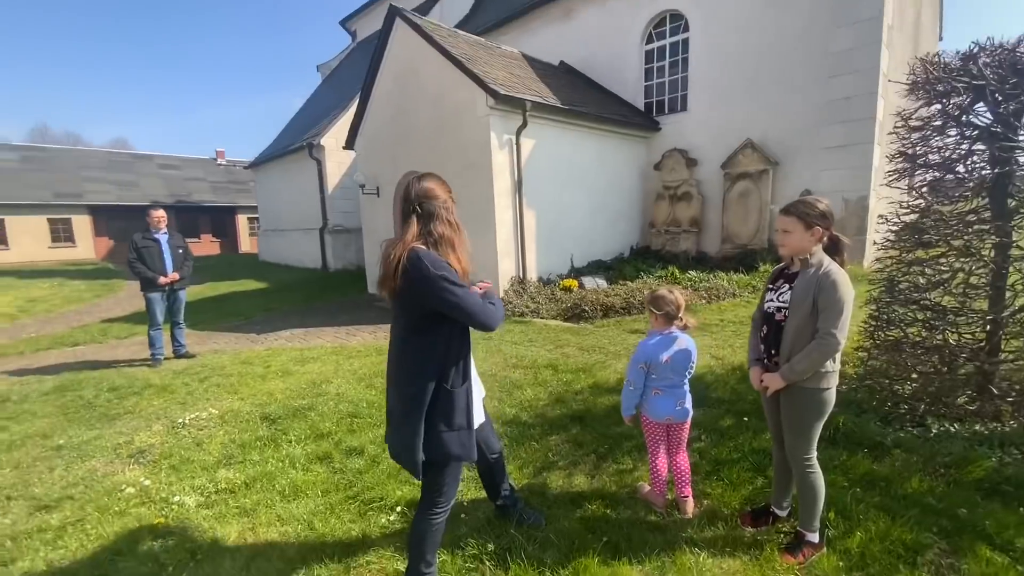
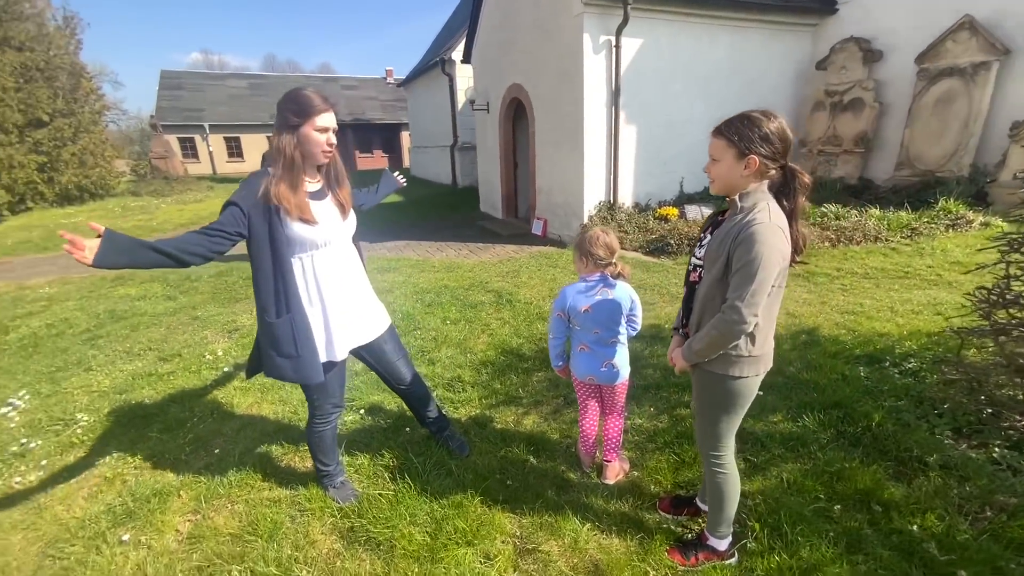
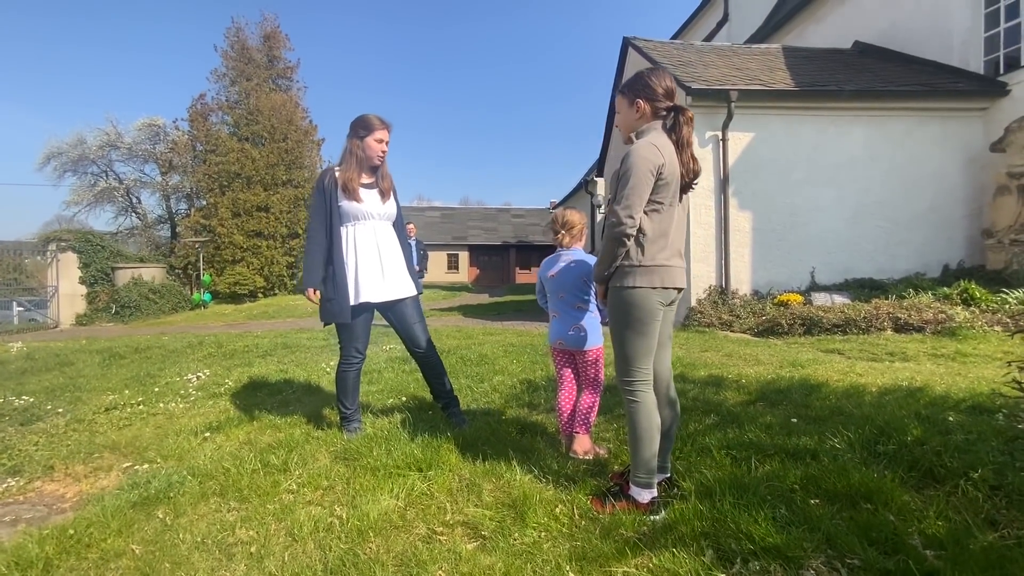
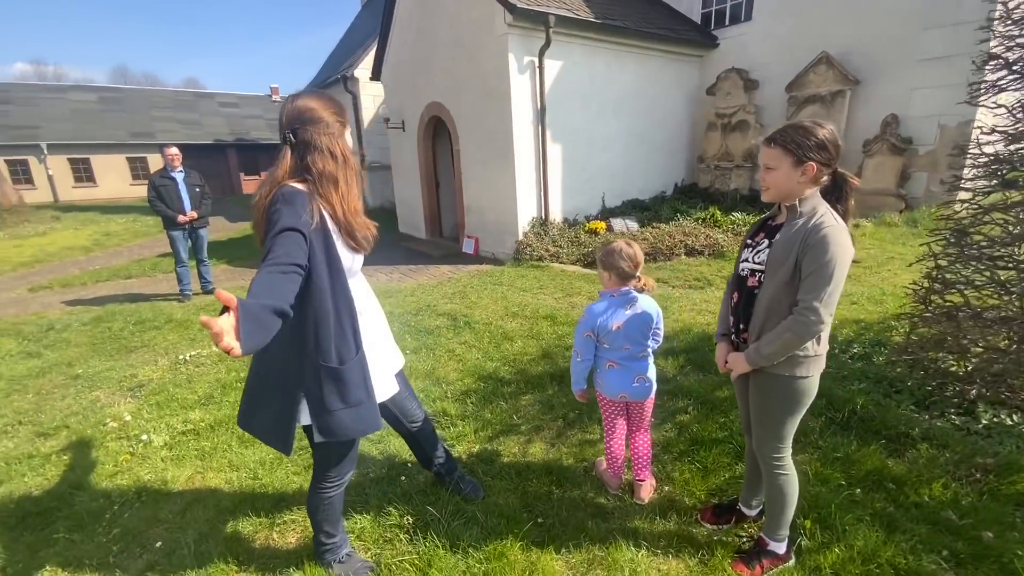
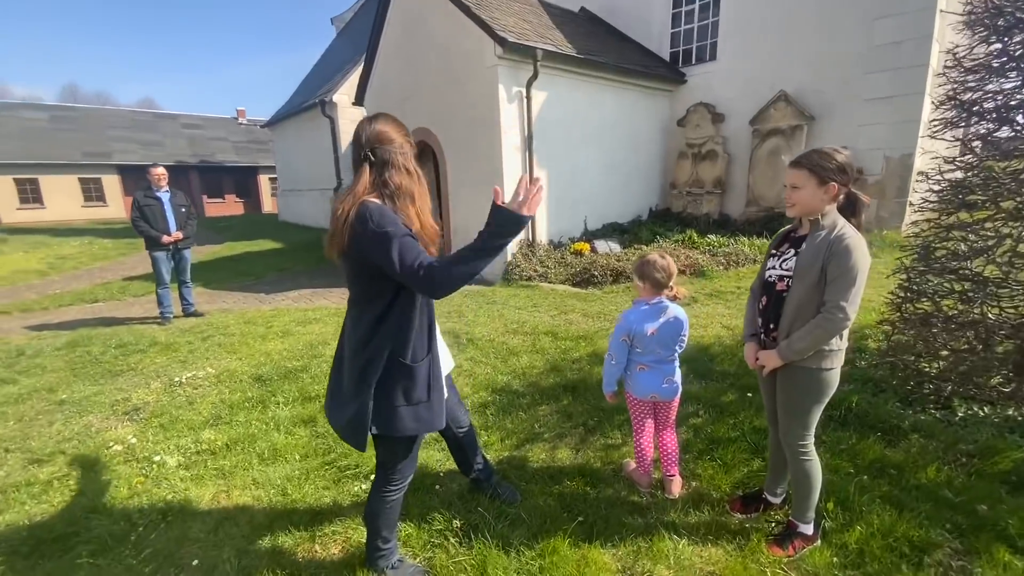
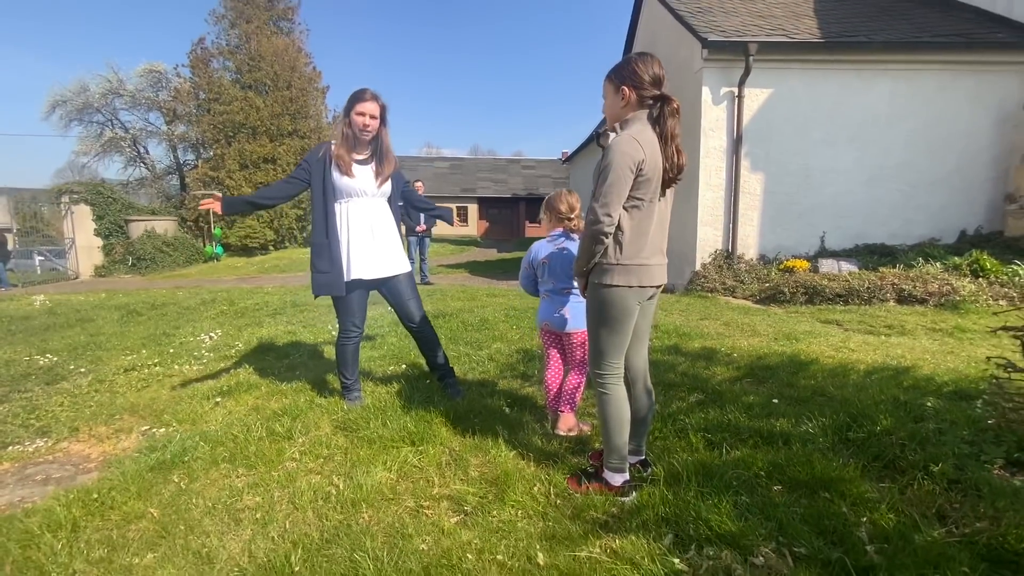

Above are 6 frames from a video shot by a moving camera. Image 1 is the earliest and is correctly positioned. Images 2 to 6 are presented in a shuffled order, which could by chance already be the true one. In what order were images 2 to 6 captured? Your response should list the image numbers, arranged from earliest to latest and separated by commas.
5, 4, 2, 6, 3
